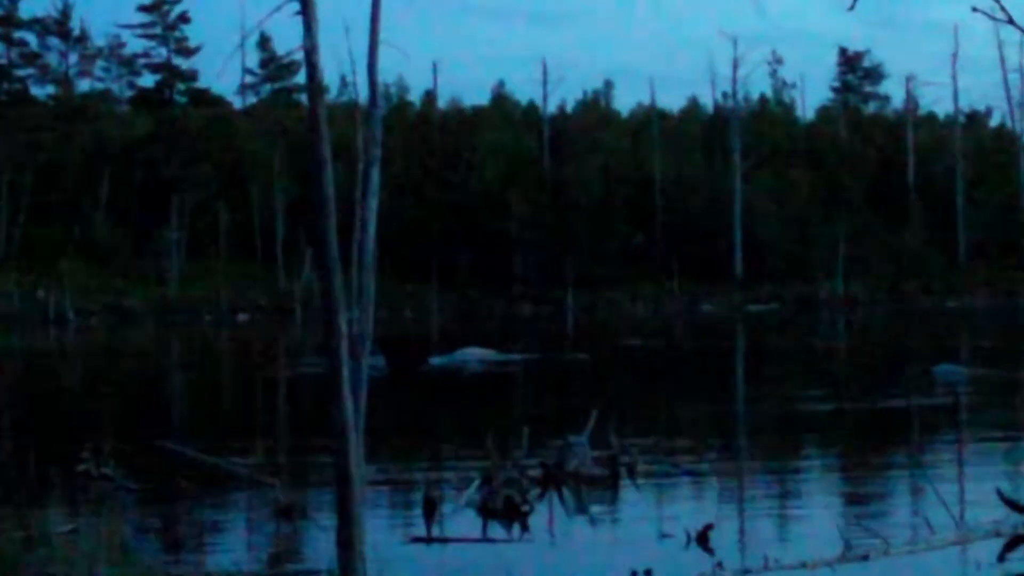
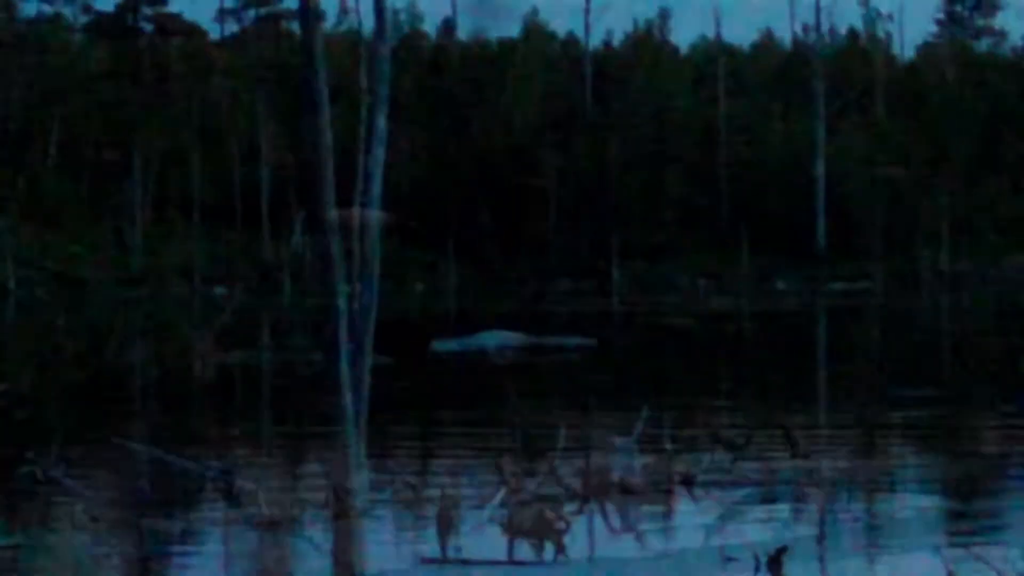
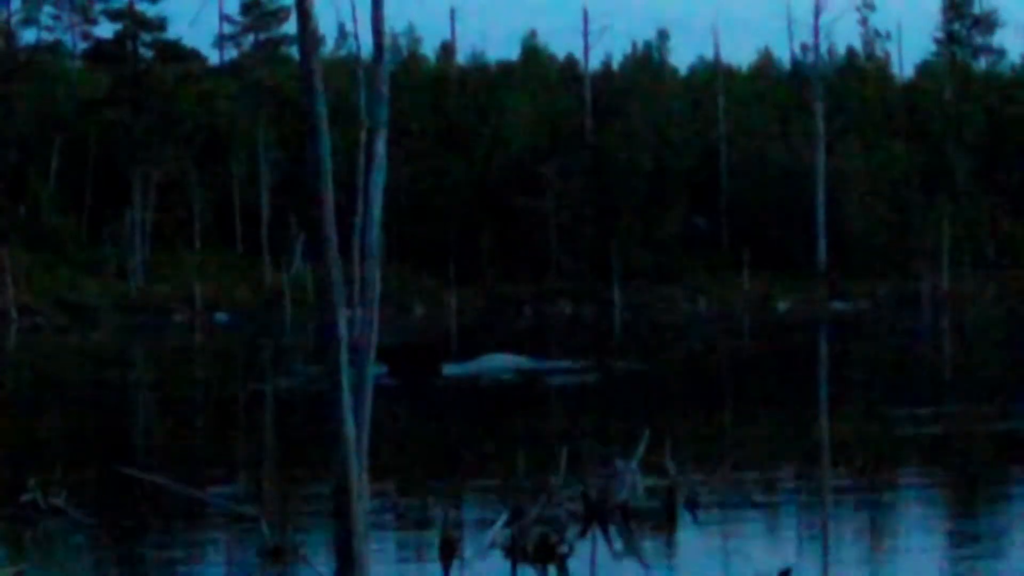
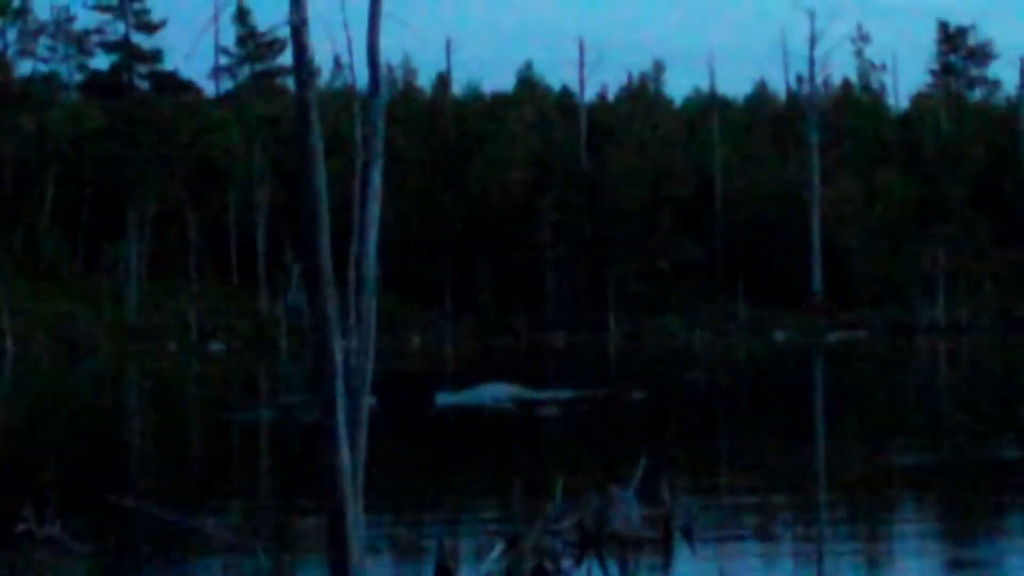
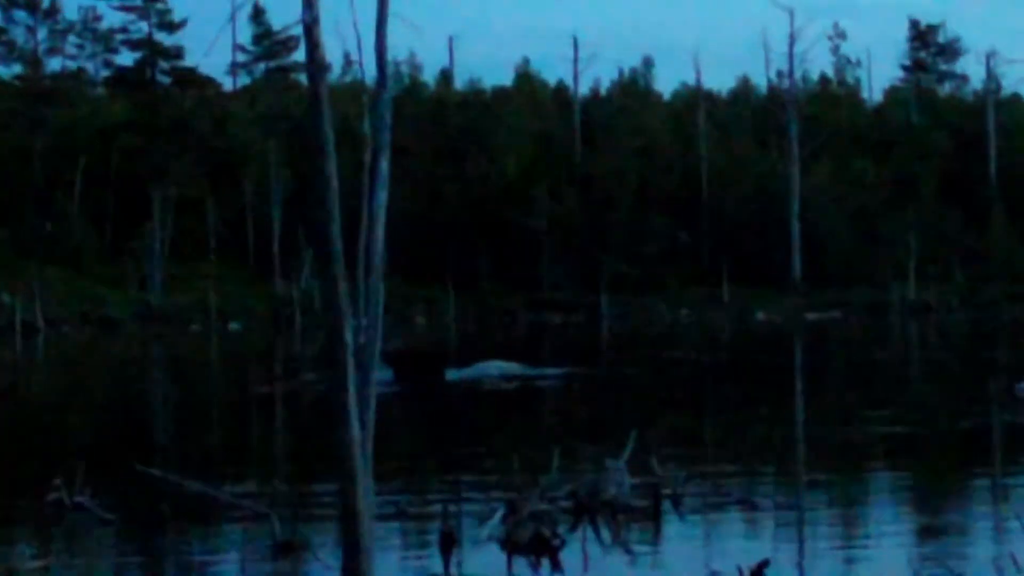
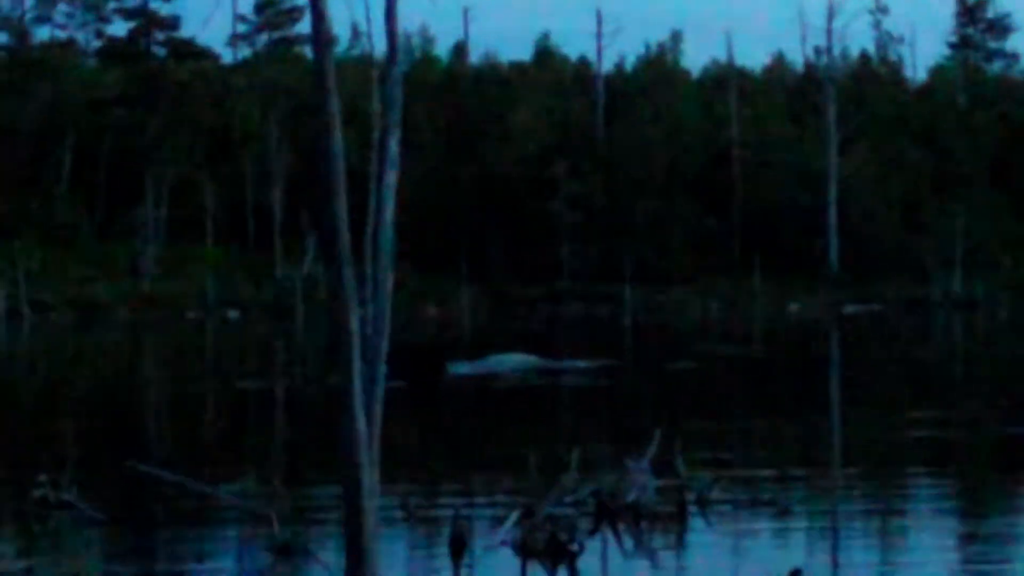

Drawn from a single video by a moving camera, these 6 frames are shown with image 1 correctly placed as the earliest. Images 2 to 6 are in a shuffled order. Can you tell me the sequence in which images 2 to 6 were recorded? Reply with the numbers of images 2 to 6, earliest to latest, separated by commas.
5, 3, 4, 6, 2
